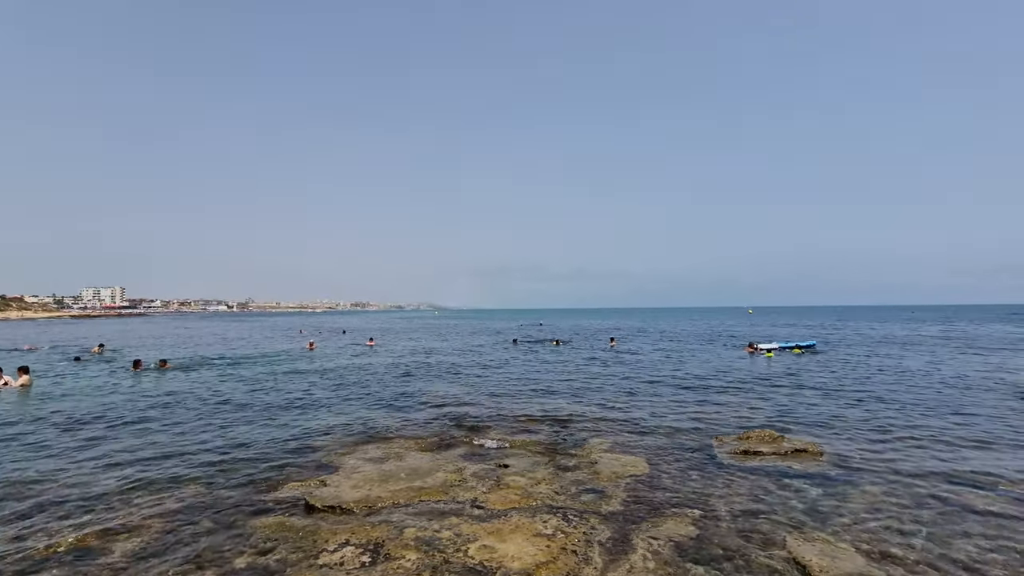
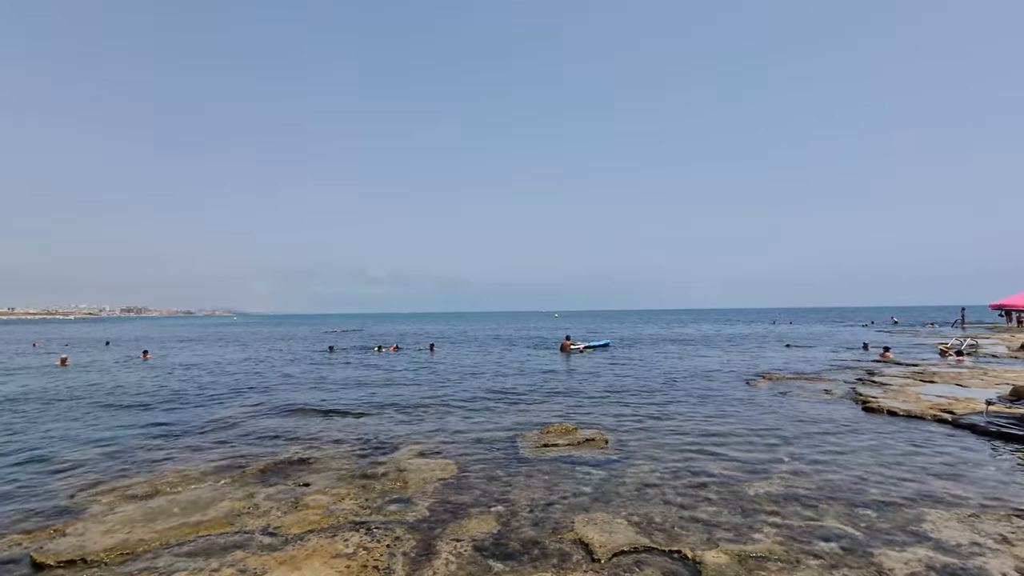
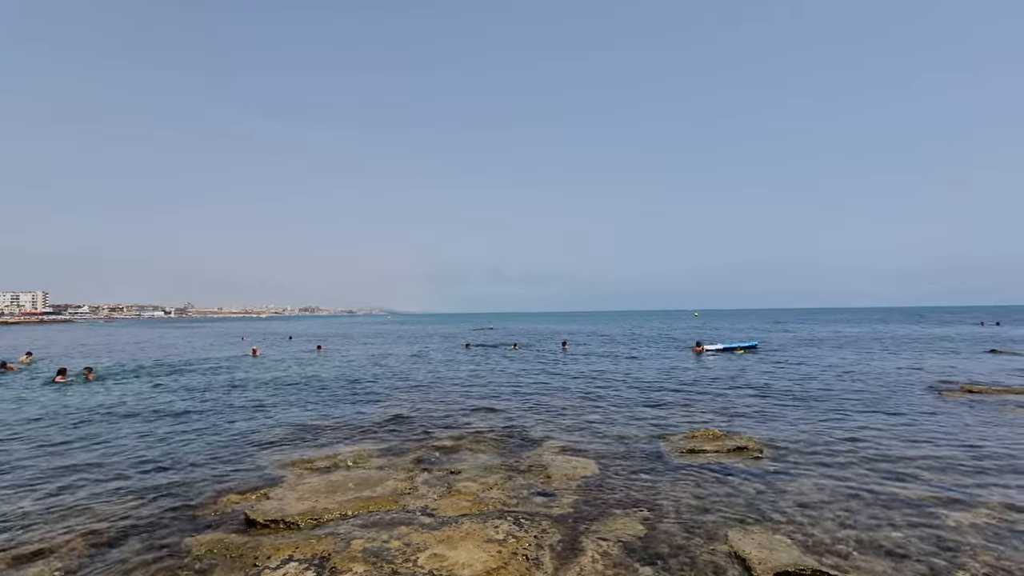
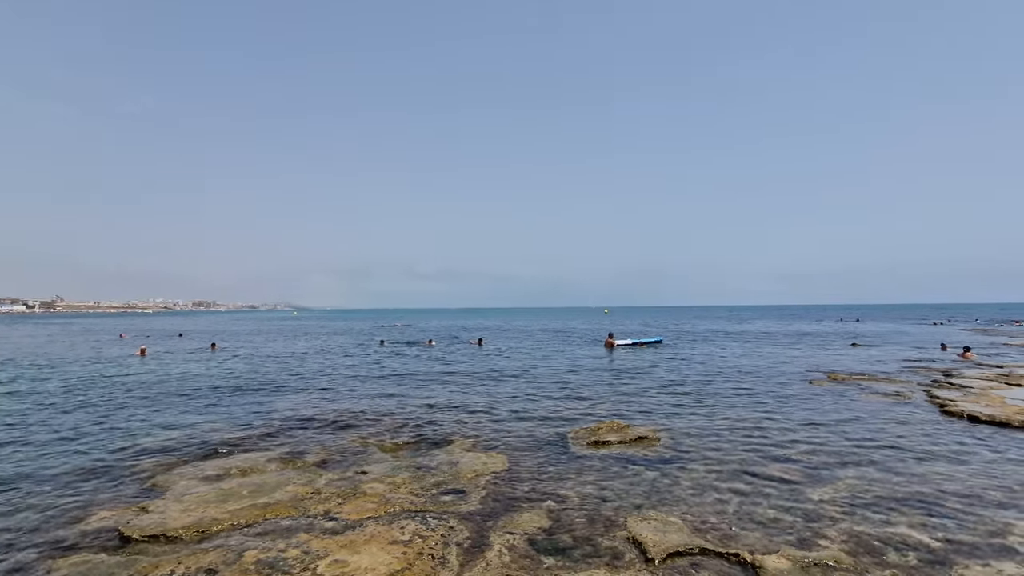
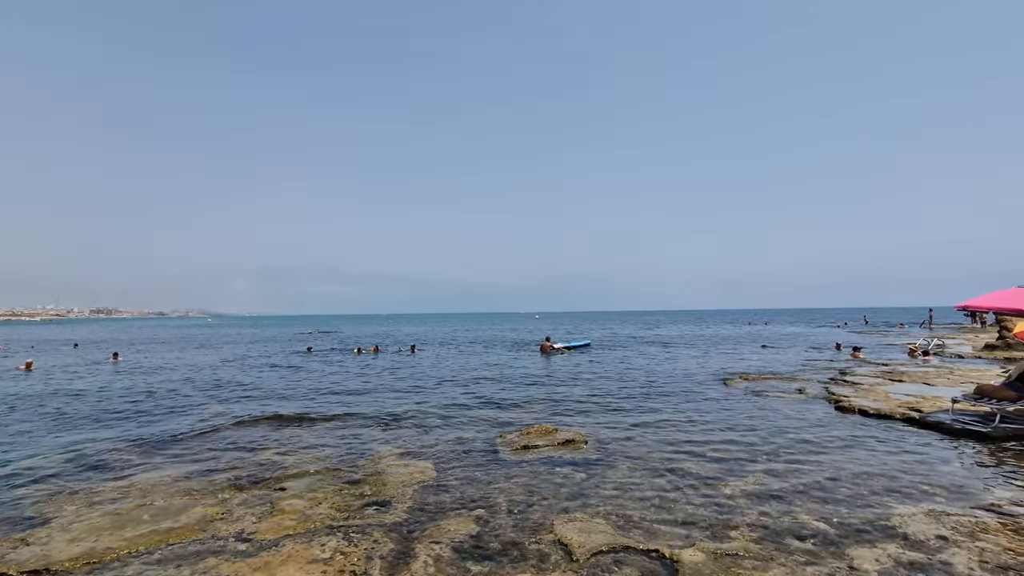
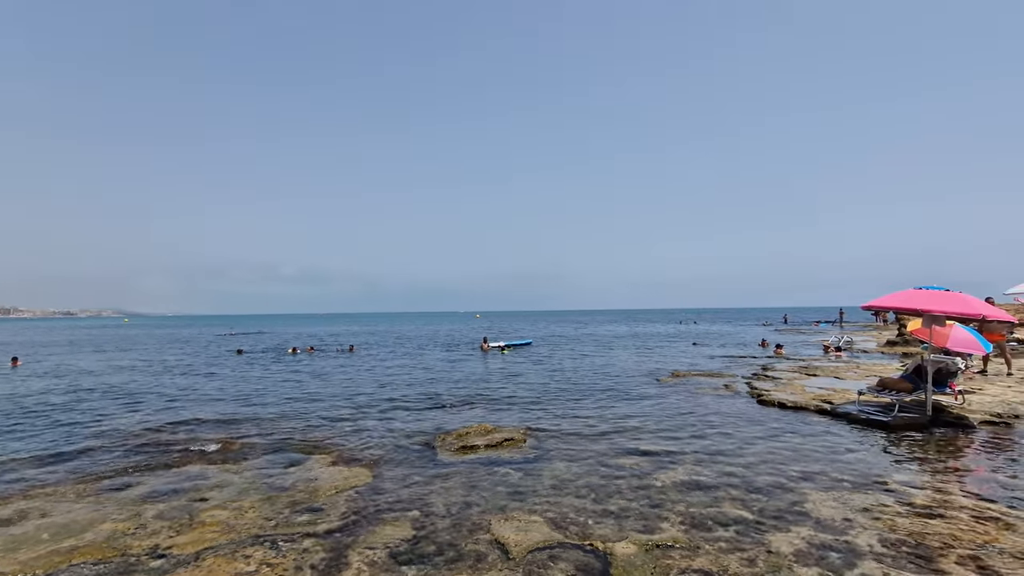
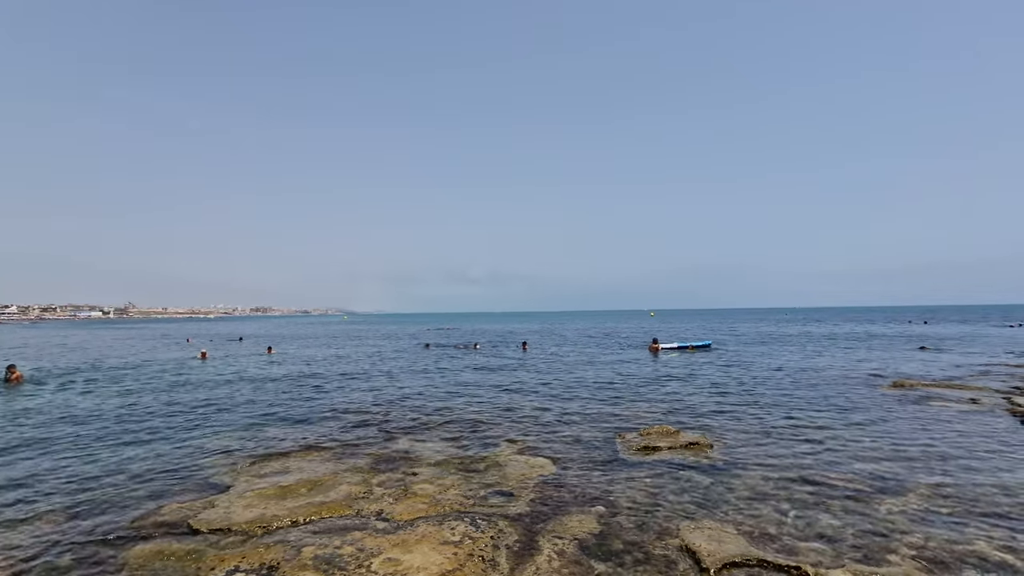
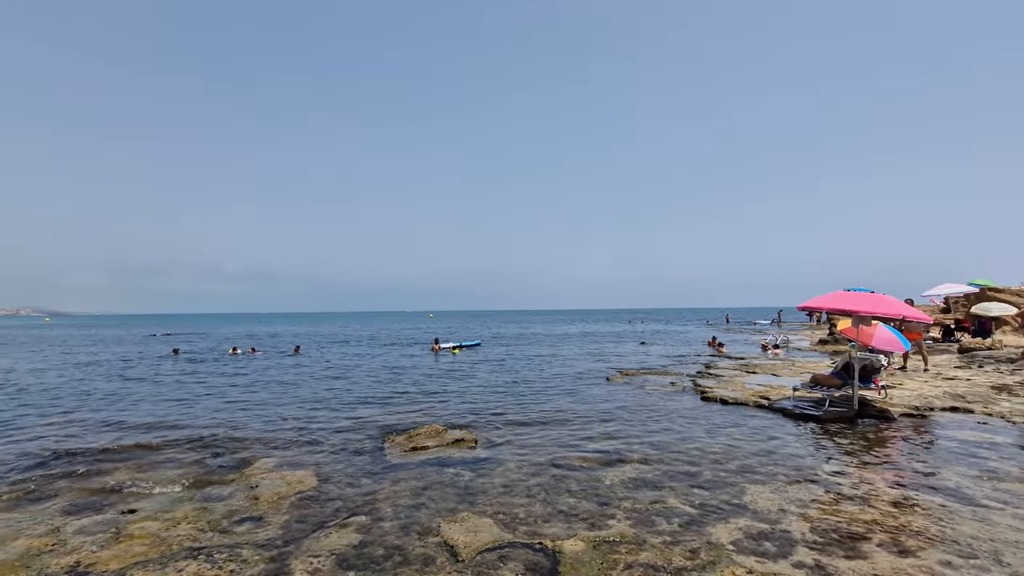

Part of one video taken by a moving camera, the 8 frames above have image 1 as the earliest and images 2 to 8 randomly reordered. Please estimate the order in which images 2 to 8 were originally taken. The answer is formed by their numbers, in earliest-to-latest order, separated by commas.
3, 7, 4, 2, 5, 6, 8
